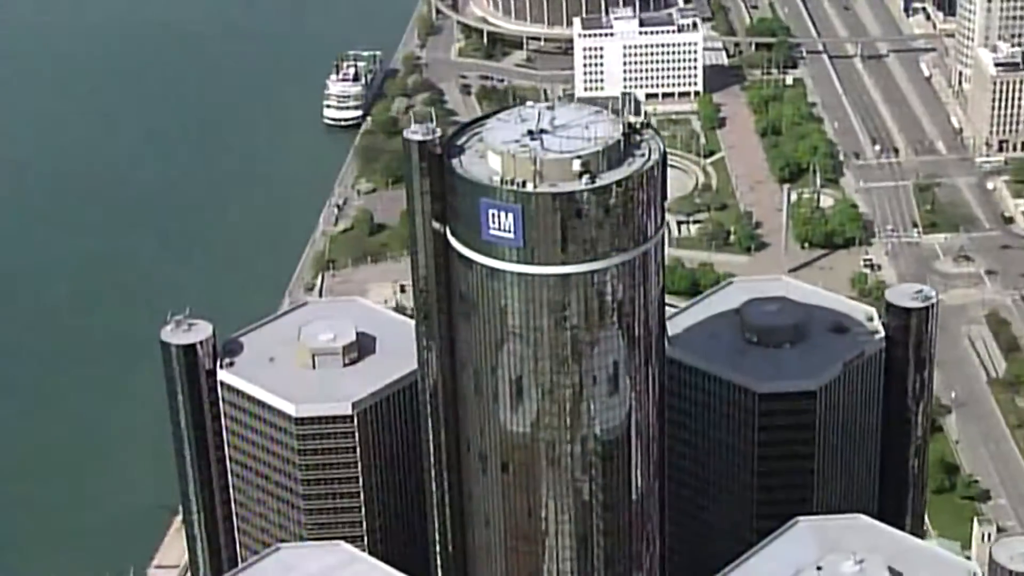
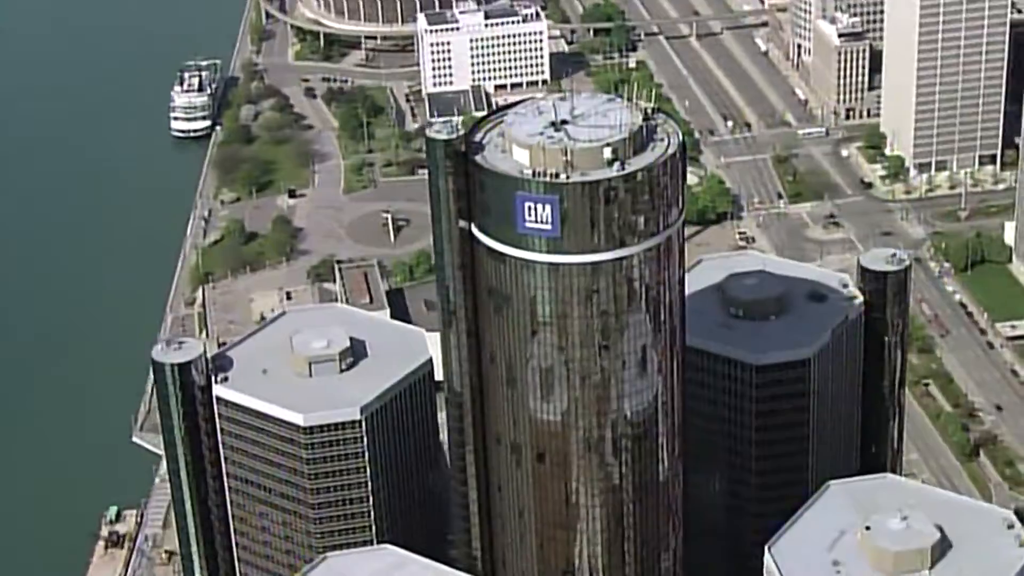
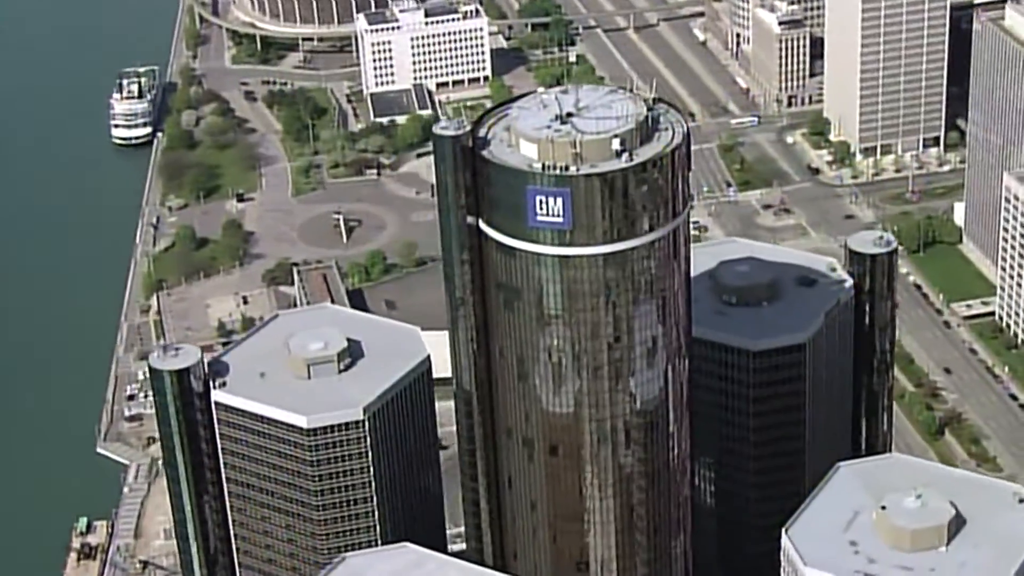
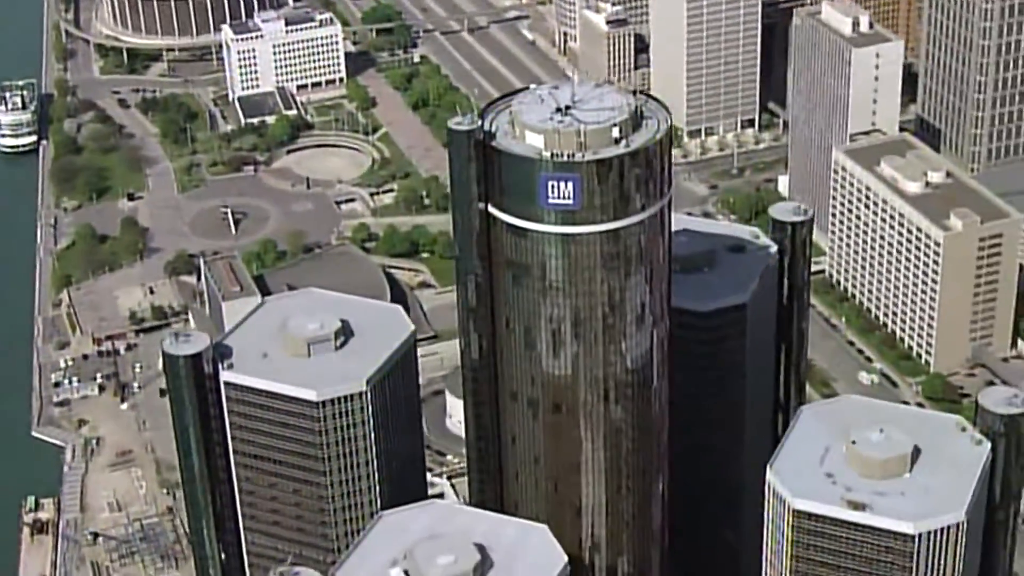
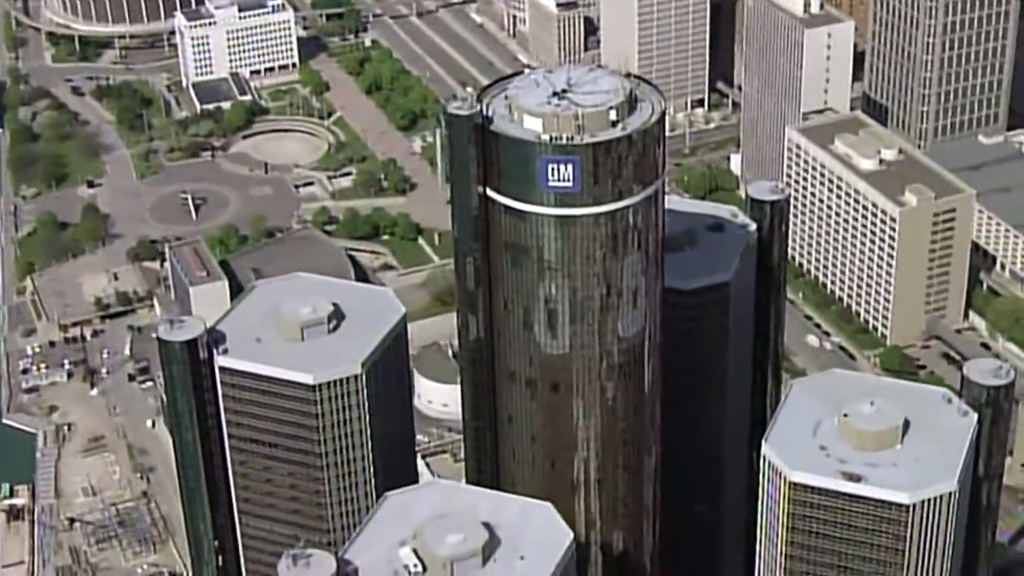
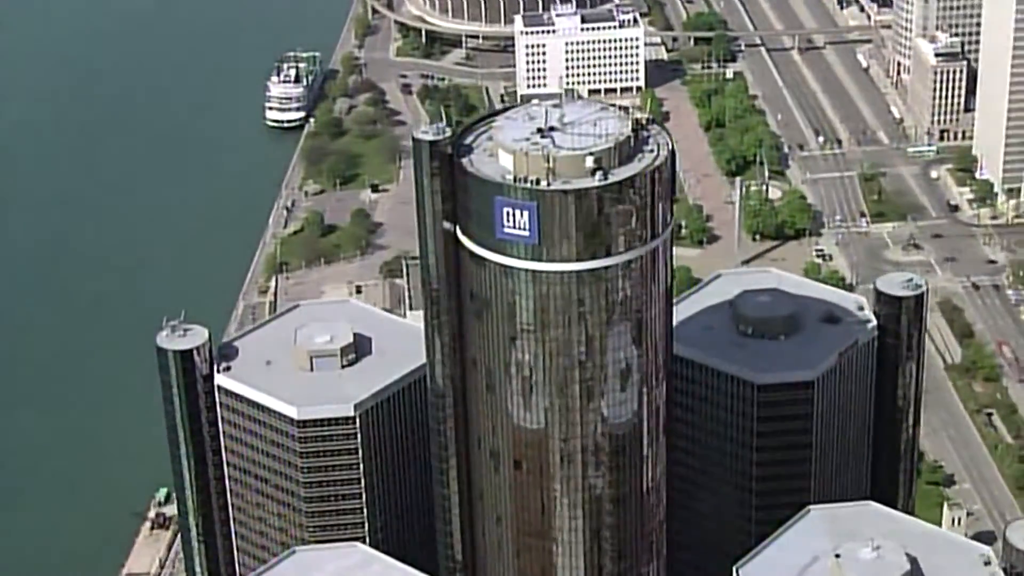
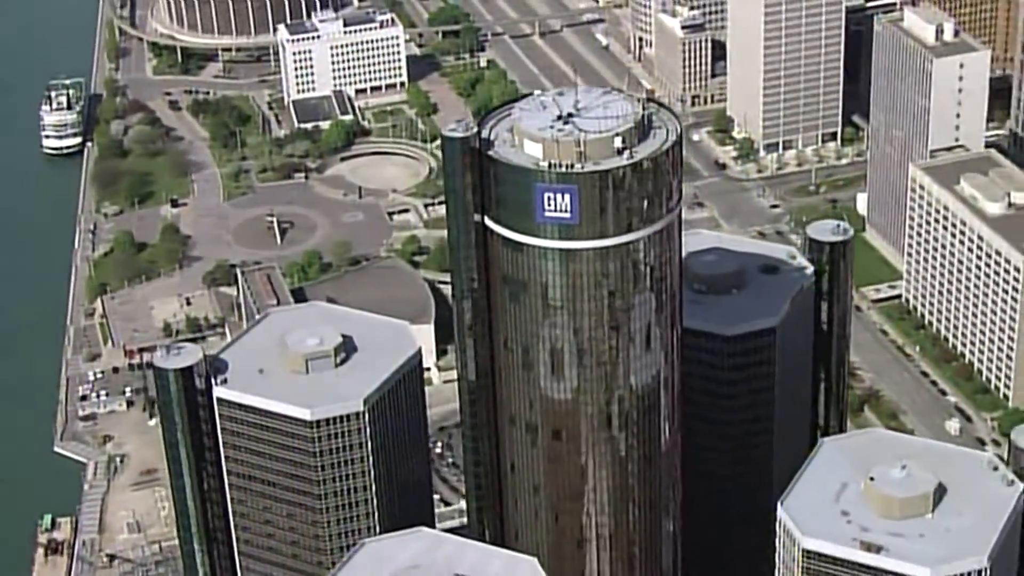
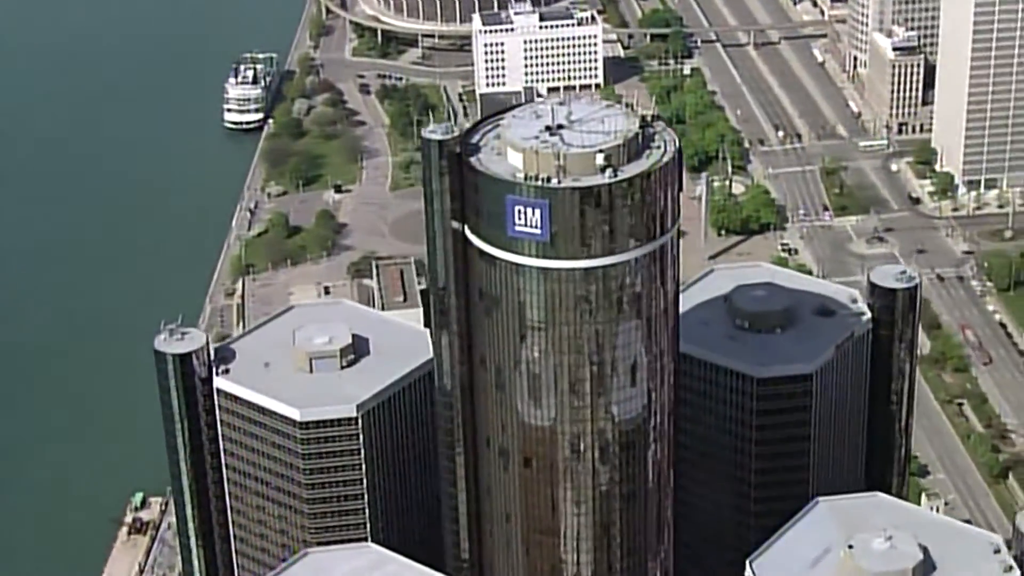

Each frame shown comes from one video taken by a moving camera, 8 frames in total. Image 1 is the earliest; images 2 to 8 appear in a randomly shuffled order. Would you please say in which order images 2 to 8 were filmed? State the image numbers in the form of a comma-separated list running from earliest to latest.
6, 8, 2, 3, 7, 4, 5
